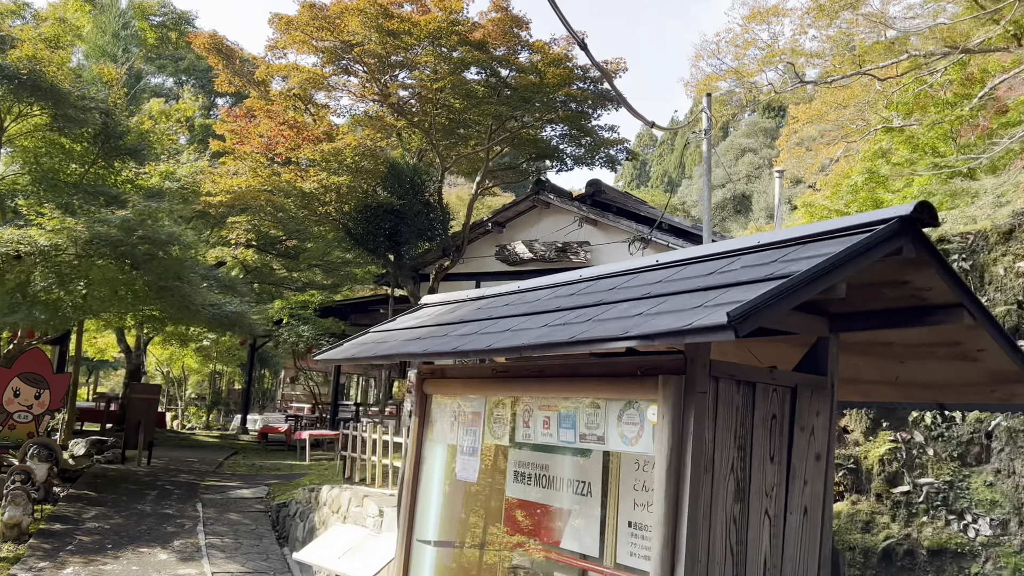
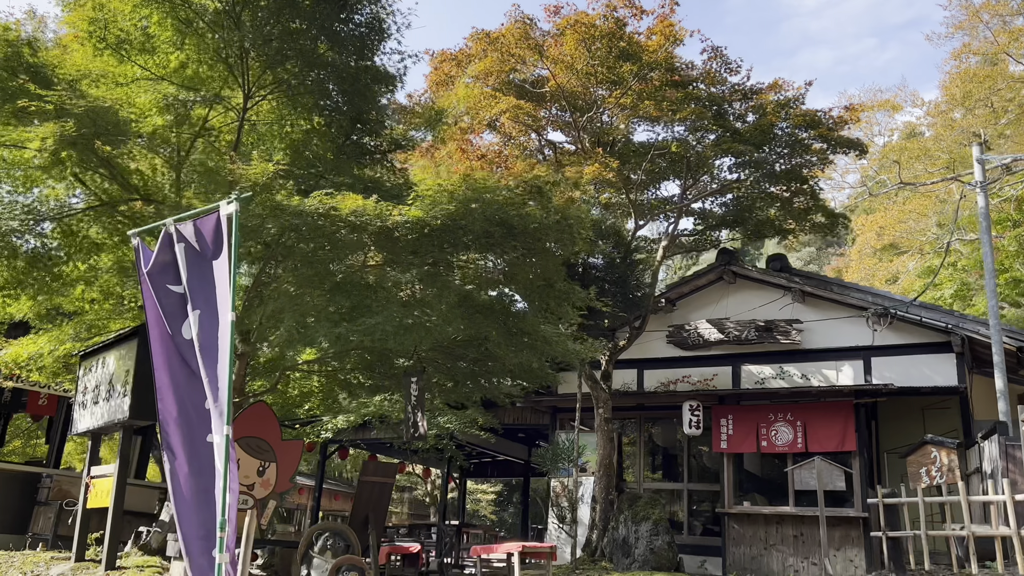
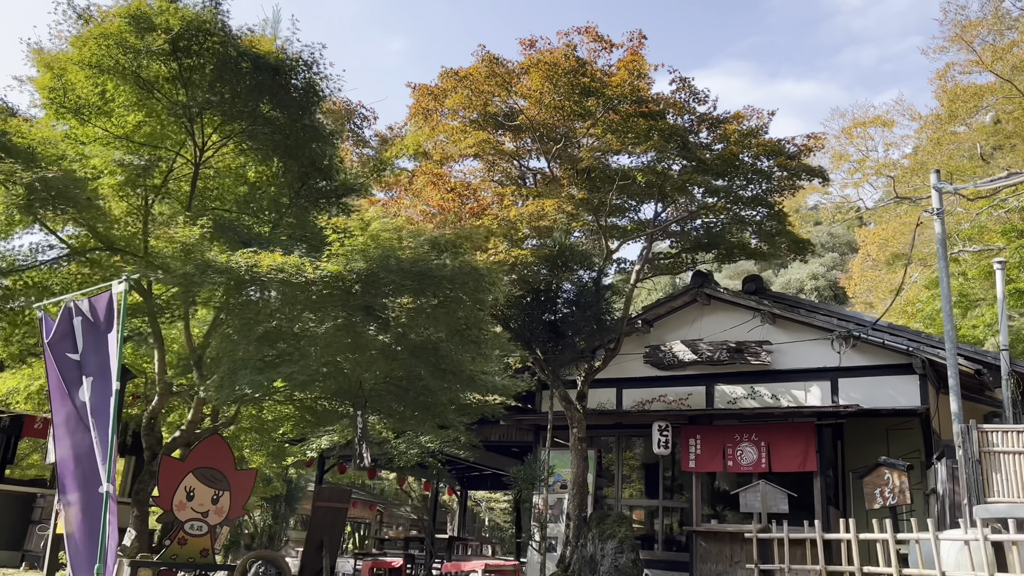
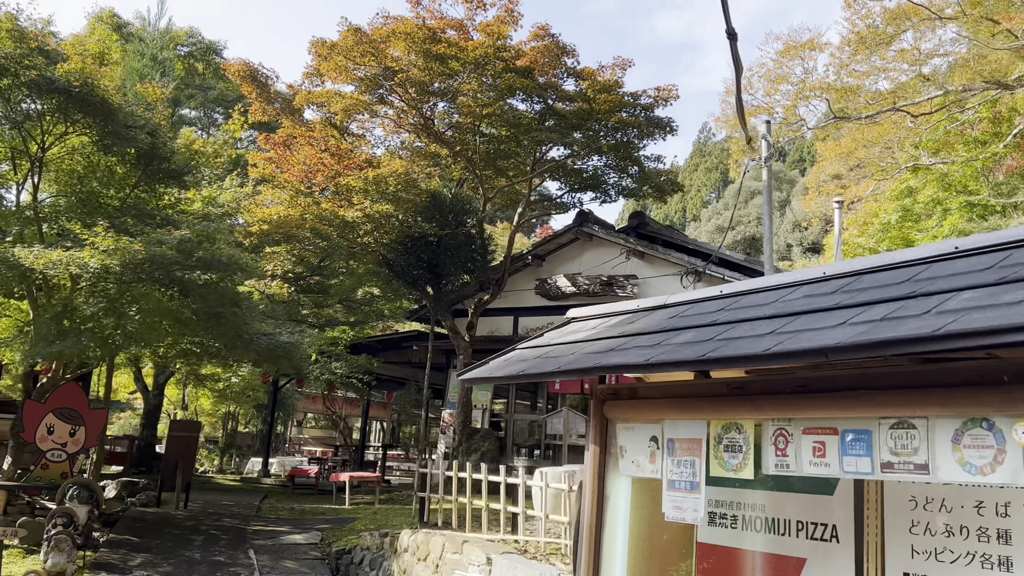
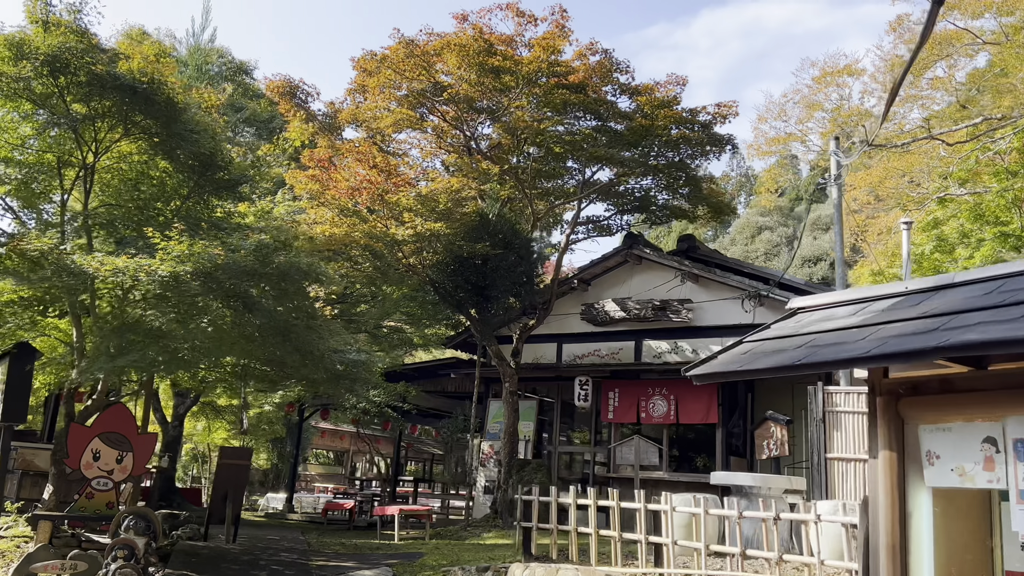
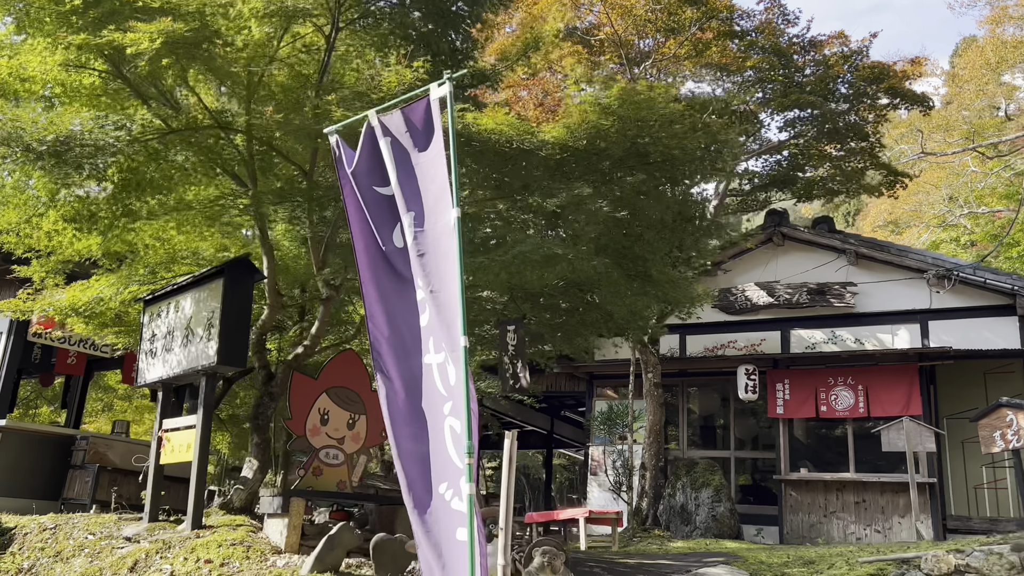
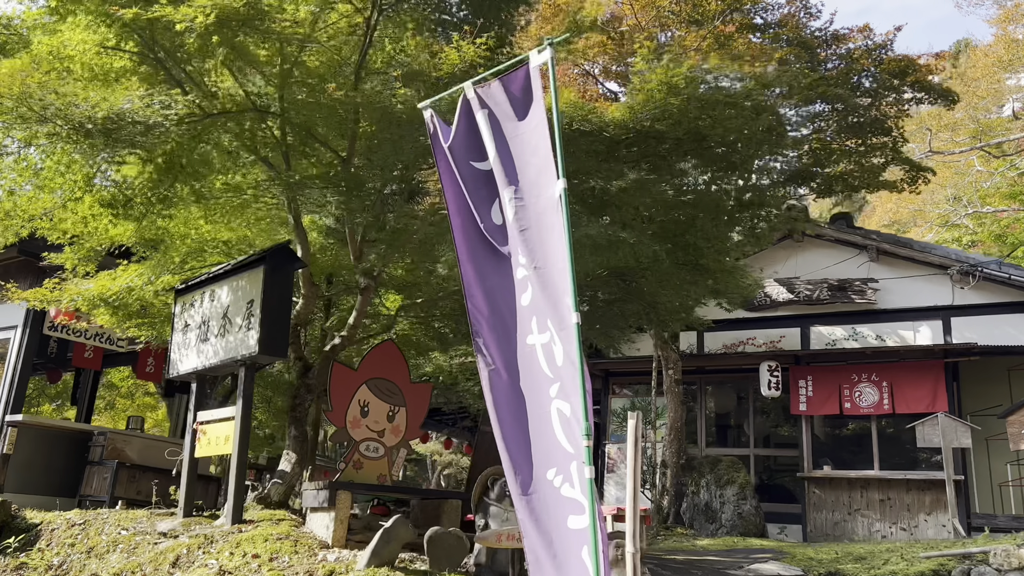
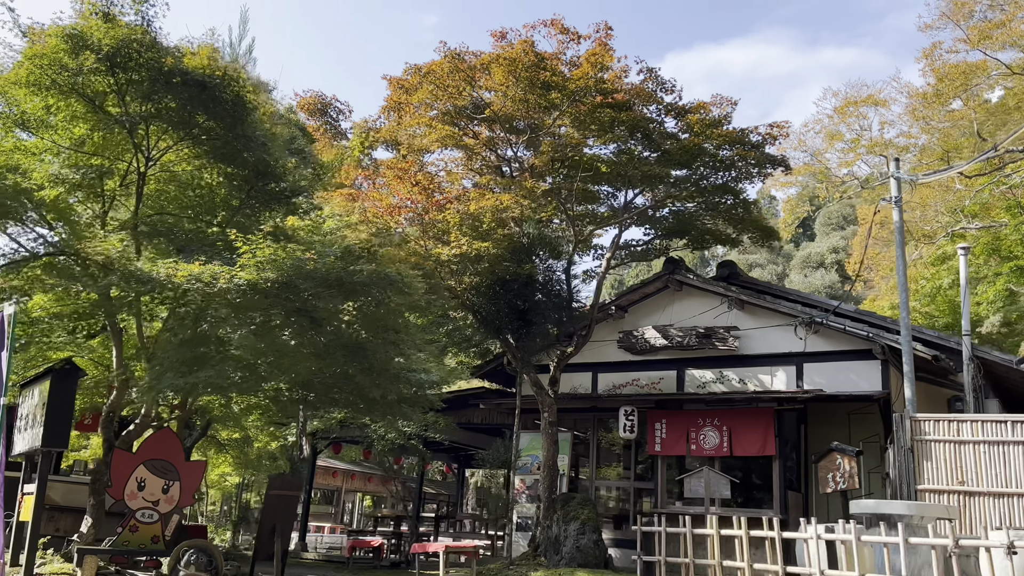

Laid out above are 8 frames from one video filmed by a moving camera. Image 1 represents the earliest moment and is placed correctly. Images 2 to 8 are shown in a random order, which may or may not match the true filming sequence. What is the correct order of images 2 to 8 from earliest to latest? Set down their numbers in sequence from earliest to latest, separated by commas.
4, 5, 8, 3, 2, 6, 7
